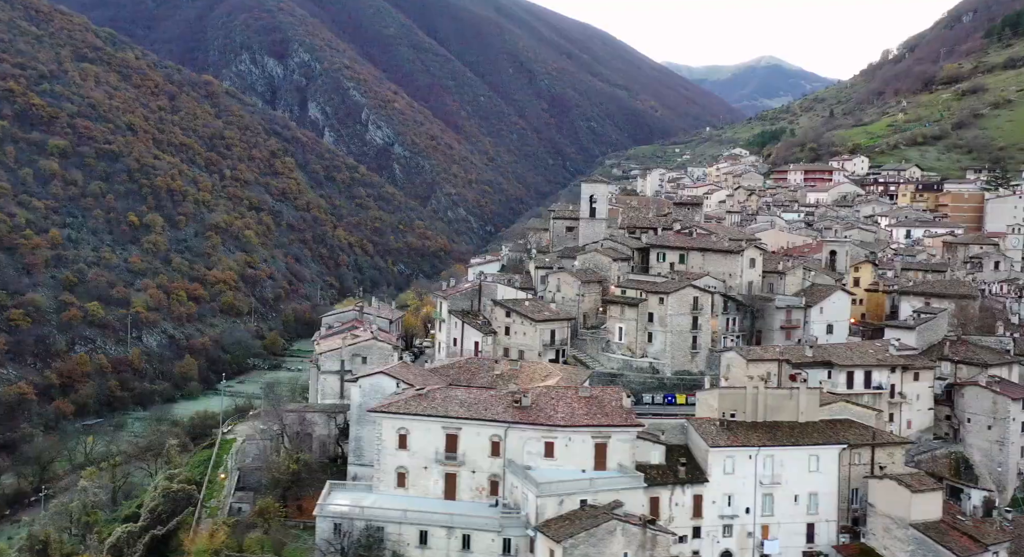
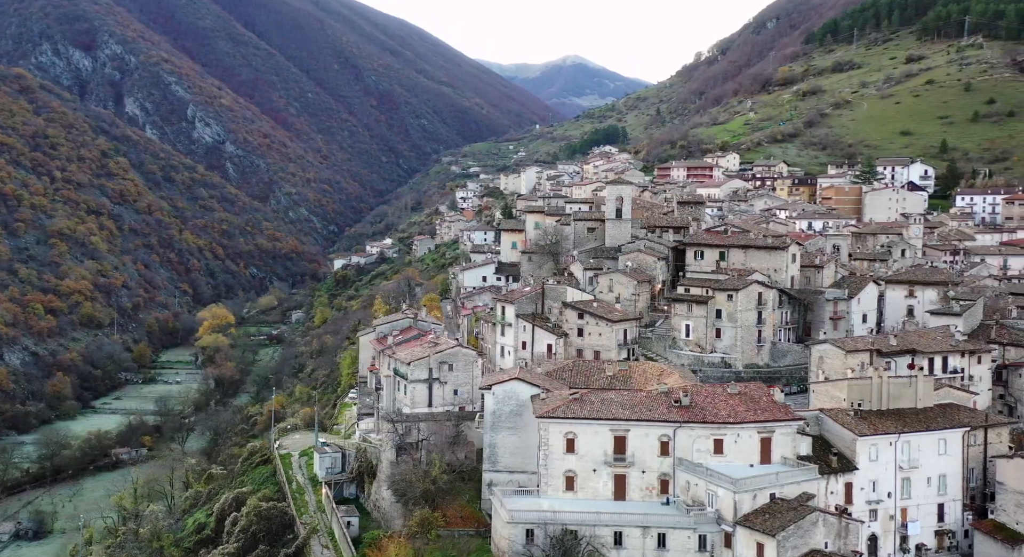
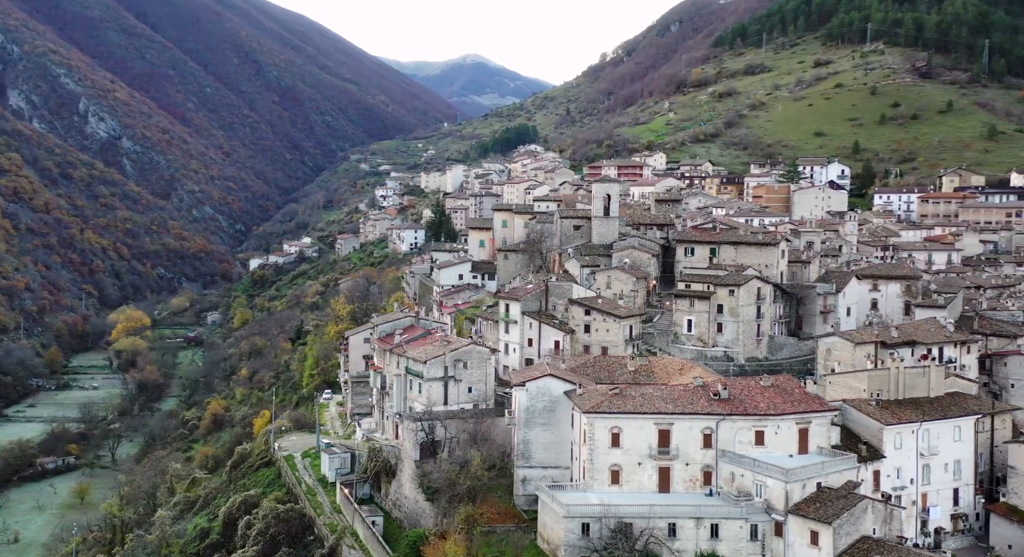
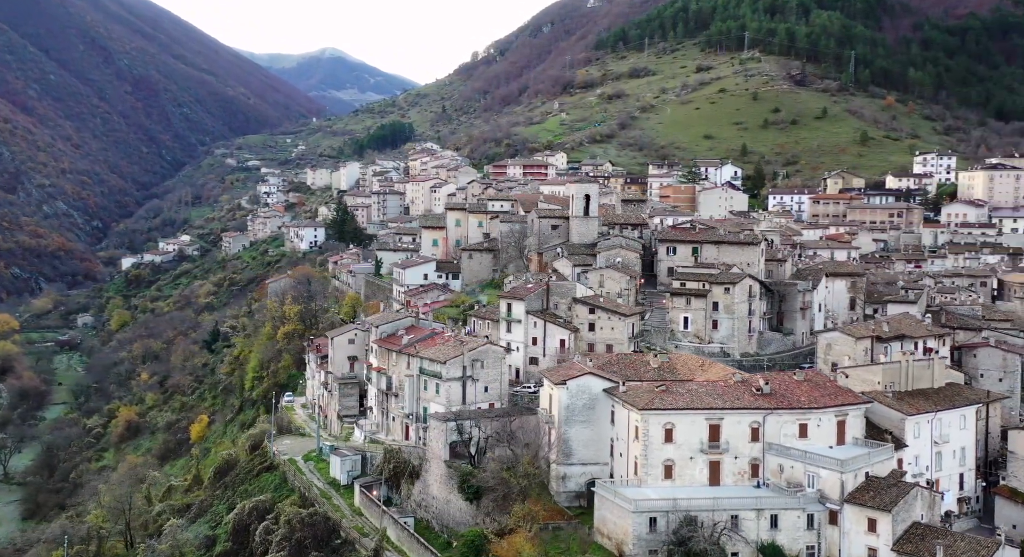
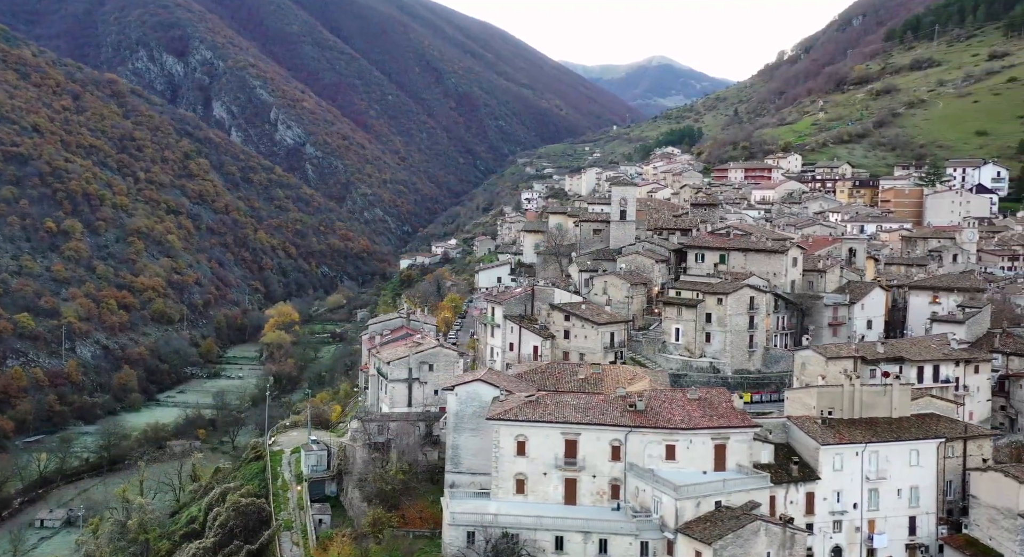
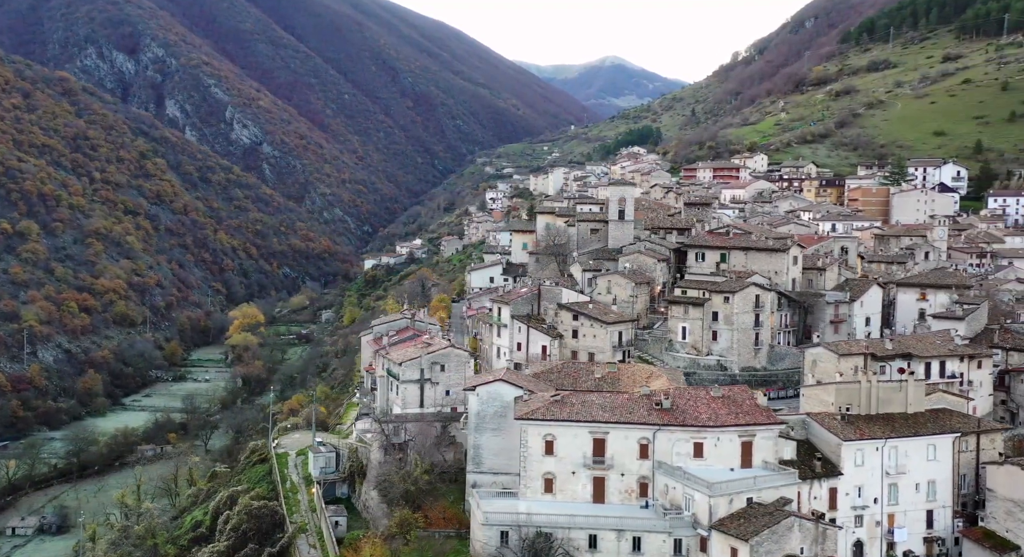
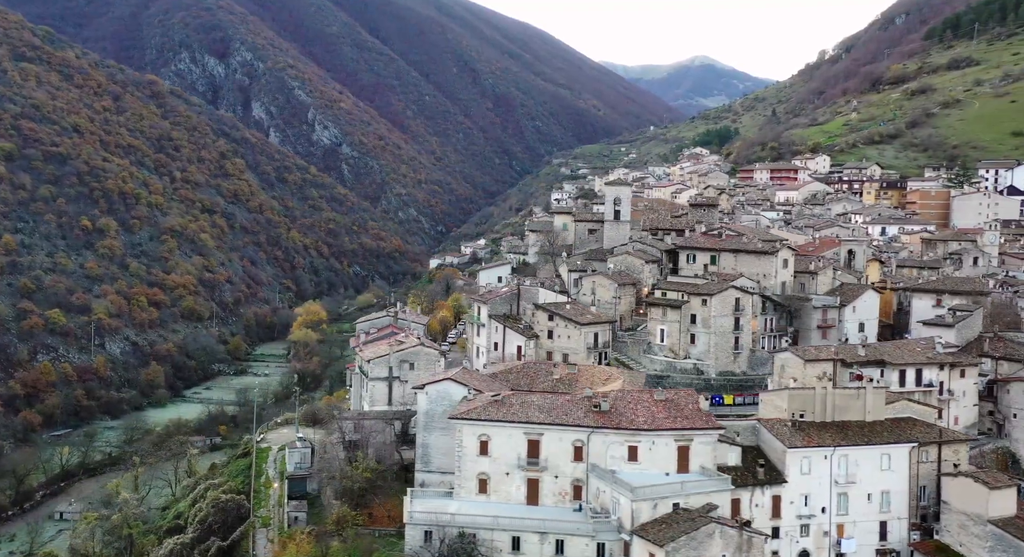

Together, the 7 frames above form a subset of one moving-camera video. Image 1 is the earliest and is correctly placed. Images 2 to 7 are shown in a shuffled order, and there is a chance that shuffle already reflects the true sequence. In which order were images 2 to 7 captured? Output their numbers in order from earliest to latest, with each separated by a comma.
7, 5, 6, 2, 3, 4
